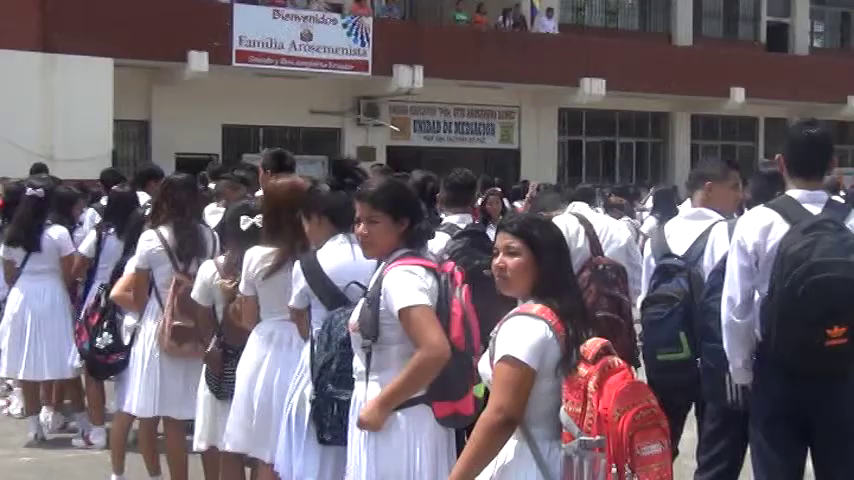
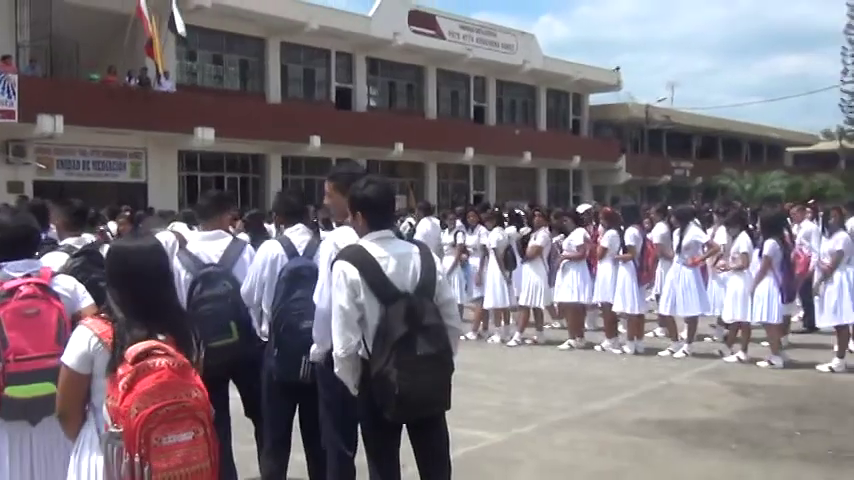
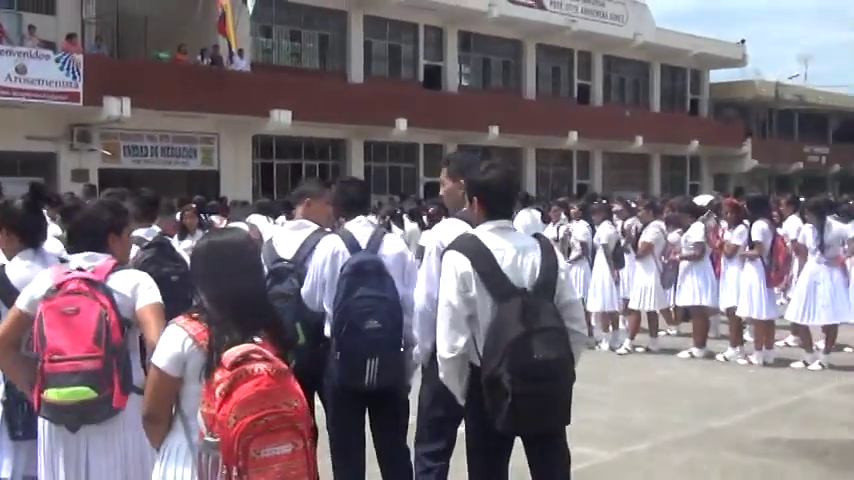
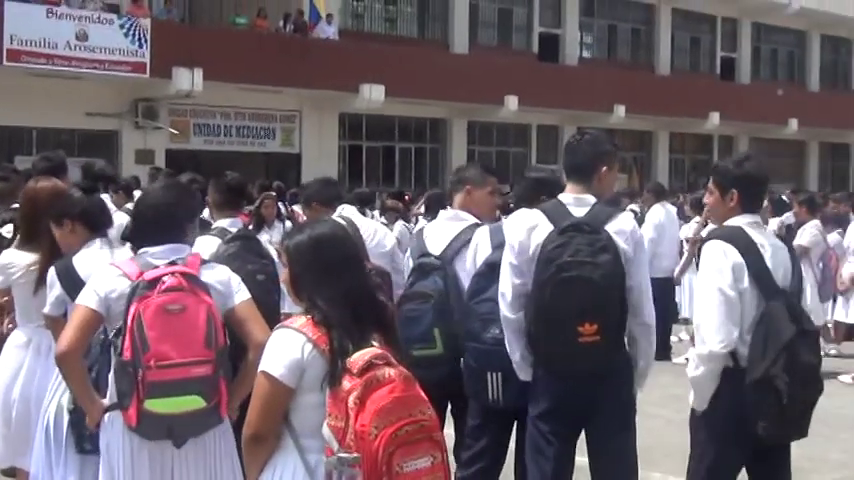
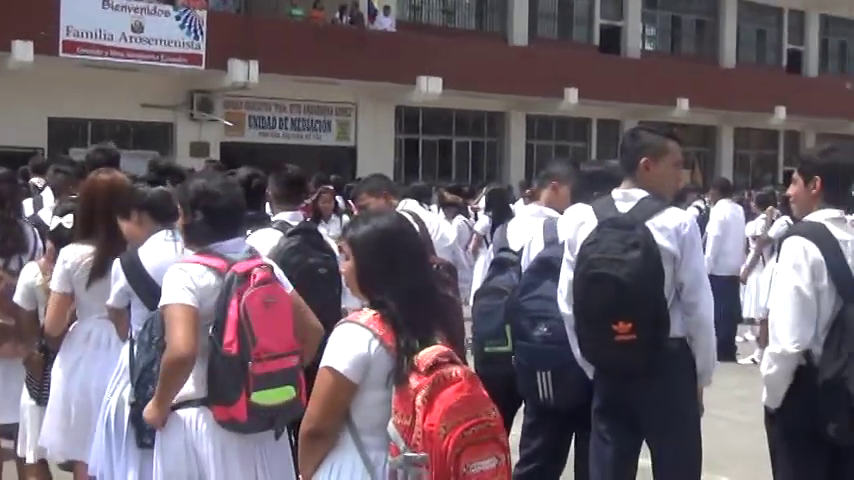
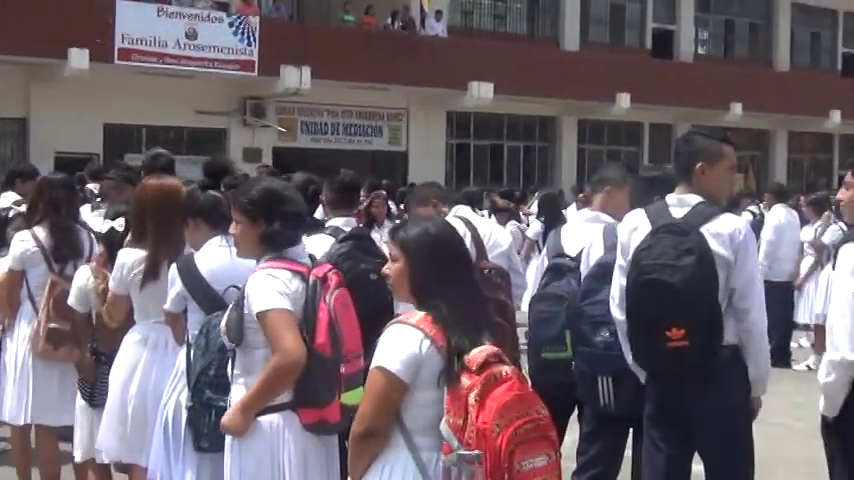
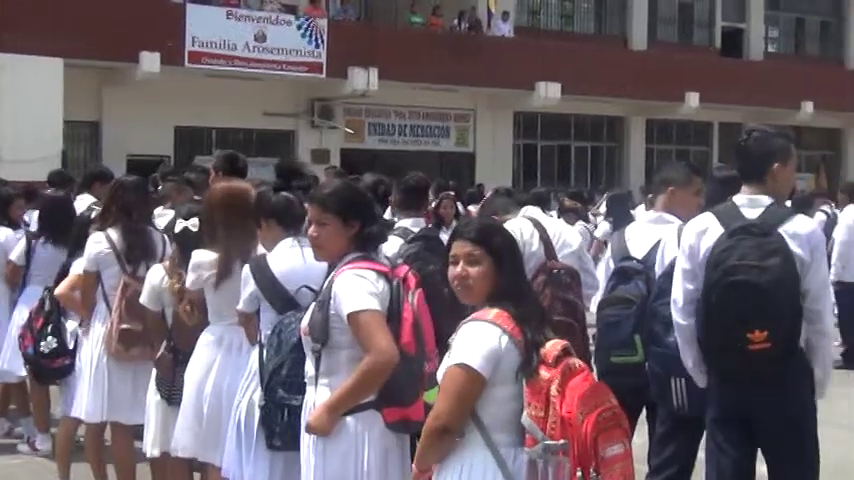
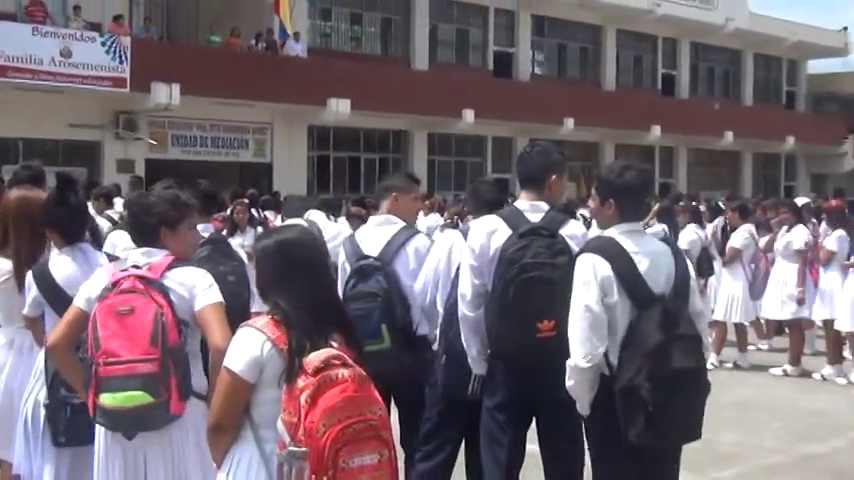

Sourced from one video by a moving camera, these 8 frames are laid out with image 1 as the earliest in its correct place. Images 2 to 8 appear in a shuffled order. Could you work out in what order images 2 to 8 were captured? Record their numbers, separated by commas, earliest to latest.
7, 6, 5, 4, 8, 3, 2
